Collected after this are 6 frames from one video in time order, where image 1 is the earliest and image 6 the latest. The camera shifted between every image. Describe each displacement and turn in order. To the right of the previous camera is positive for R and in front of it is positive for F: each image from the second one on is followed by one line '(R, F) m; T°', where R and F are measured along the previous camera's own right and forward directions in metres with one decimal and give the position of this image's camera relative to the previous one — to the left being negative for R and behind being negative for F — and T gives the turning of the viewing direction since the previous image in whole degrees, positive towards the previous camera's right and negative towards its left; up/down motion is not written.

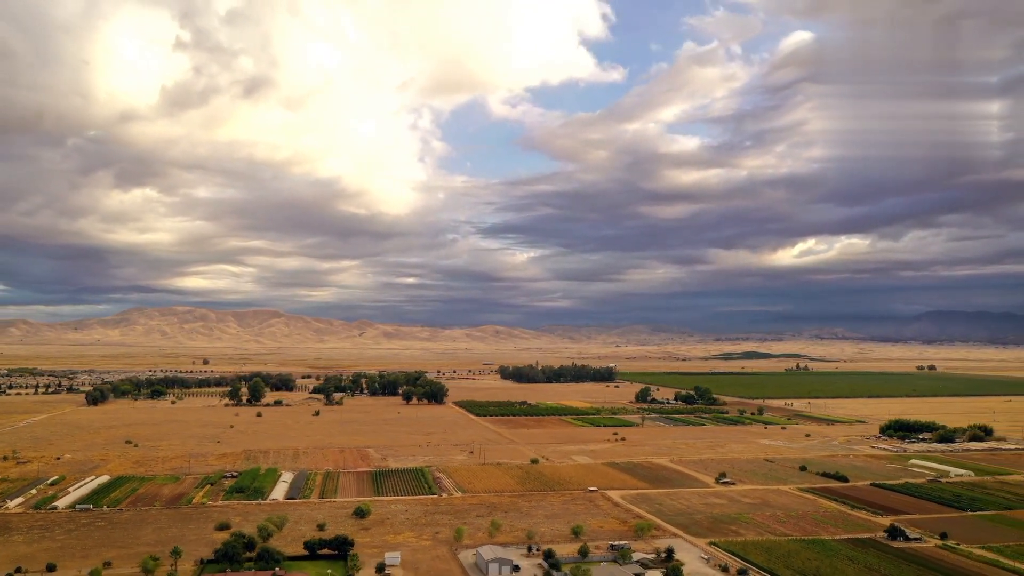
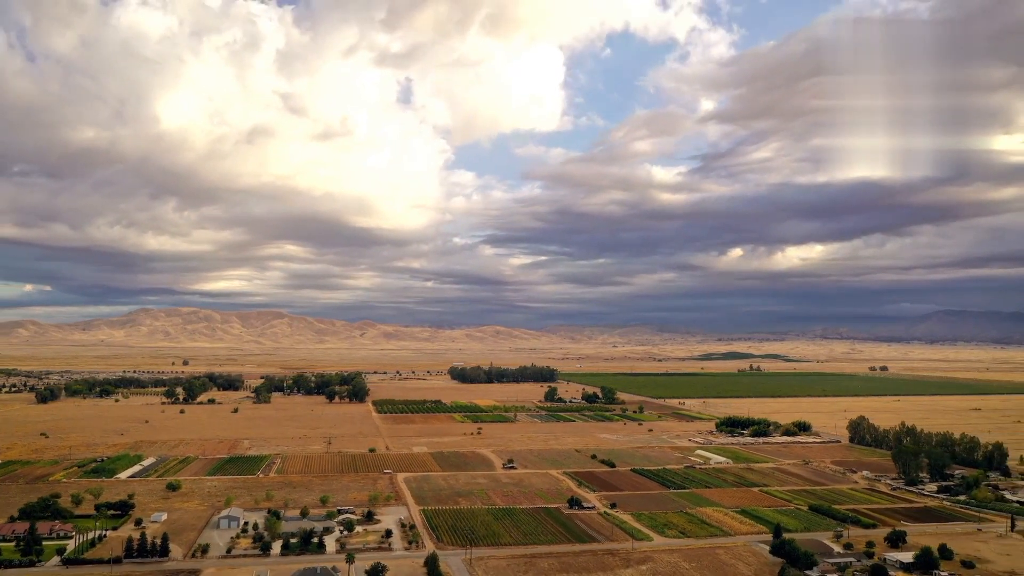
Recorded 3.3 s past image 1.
(+12.6, -7.5) m; -1°
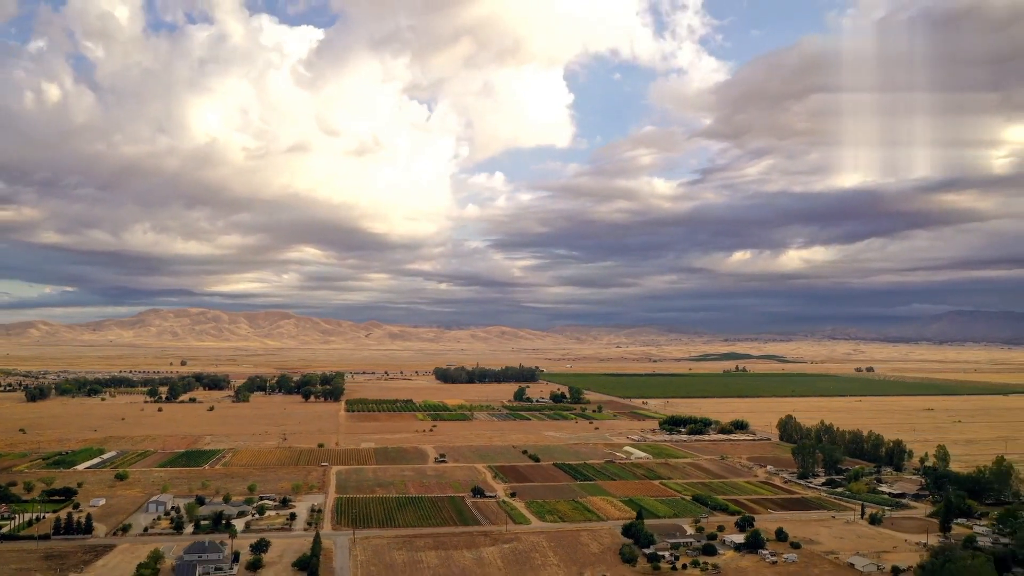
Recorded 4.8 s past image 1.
(+5.6, -3.4) m; -1°
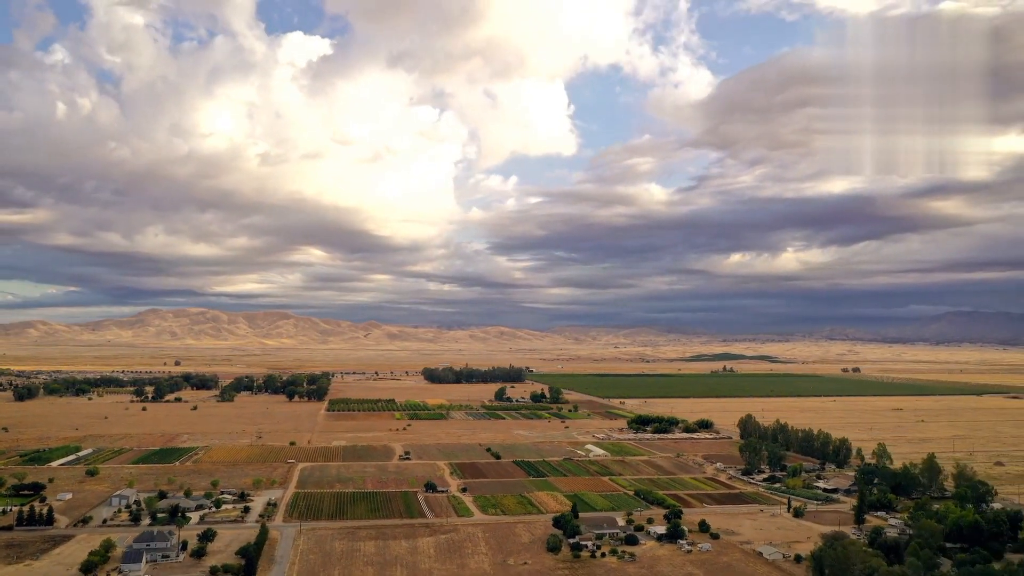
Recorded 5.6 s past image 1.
(+2.9, -1.8) m; 0°
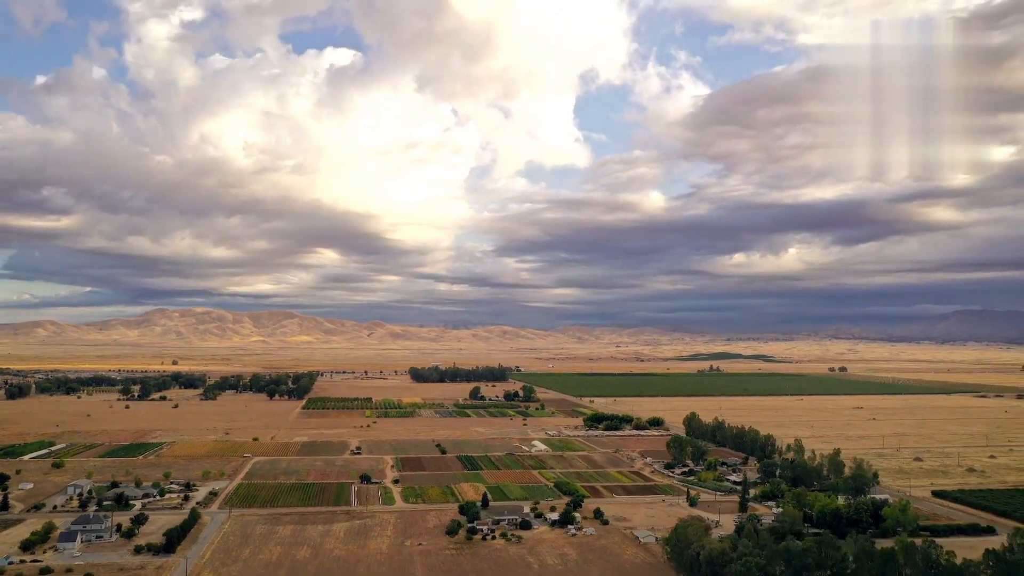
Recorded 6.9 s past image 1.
(+5.0, -3.0) m; -1°
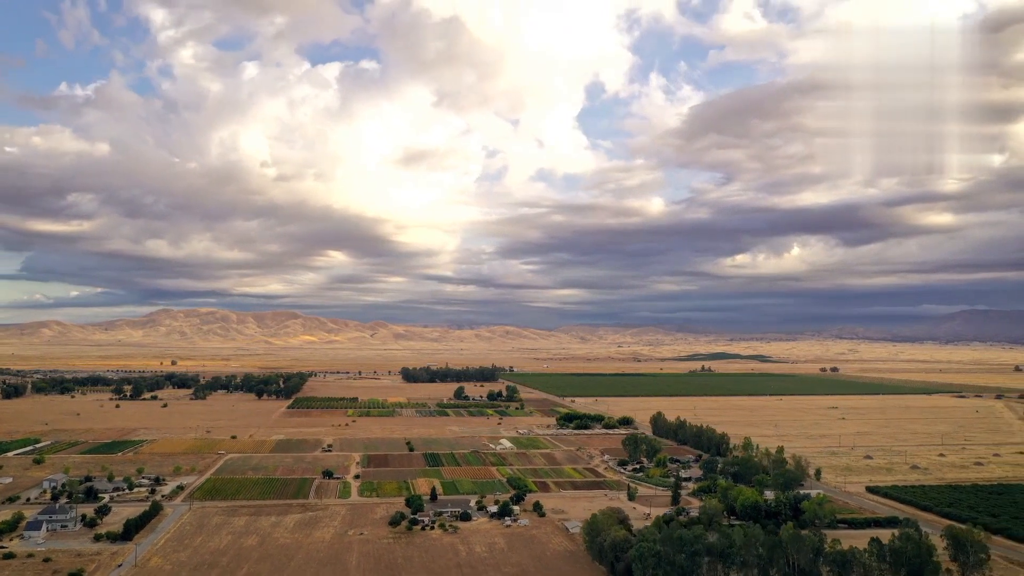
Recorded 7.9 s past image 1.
(+3.3, -2.0) m; 0°
